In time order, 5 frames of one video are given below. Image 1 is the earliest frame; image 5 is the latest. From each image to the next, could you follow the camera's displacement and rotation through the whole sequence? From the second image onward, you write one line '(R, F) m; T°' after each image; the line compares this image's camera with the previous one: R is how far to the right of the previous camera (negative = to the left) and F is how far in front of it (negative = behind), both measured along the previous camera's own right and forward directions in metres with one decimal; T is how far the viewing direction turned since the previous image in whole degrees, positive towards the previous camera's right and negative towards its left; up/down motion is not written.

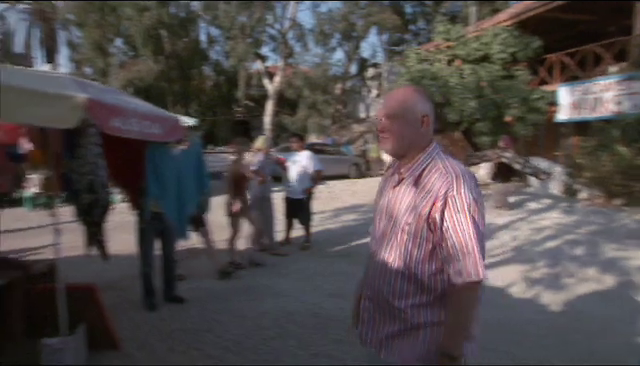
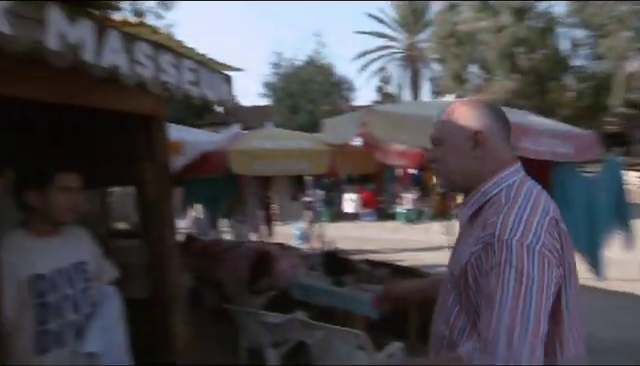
(-1.2, -6.3) m; -33°
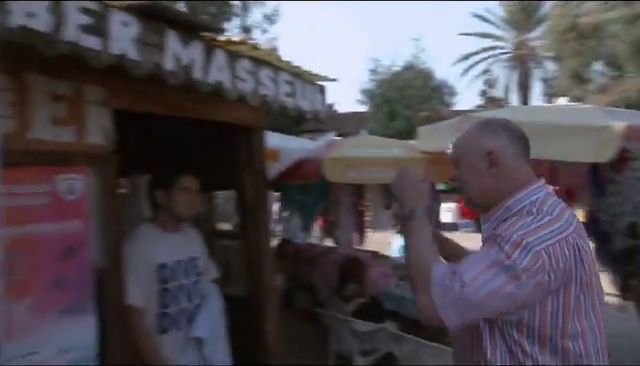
(0.0, -0.3) m; -9°
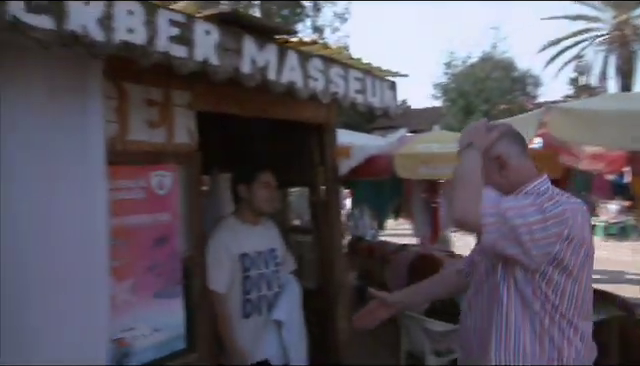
(0.0, -0.2) m; -7°
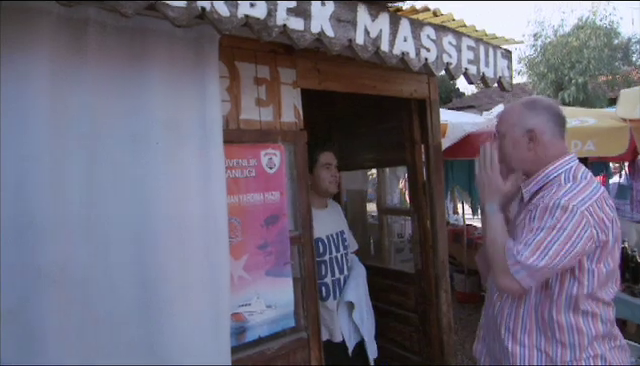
(-0.2, +0.1) m; -7°
